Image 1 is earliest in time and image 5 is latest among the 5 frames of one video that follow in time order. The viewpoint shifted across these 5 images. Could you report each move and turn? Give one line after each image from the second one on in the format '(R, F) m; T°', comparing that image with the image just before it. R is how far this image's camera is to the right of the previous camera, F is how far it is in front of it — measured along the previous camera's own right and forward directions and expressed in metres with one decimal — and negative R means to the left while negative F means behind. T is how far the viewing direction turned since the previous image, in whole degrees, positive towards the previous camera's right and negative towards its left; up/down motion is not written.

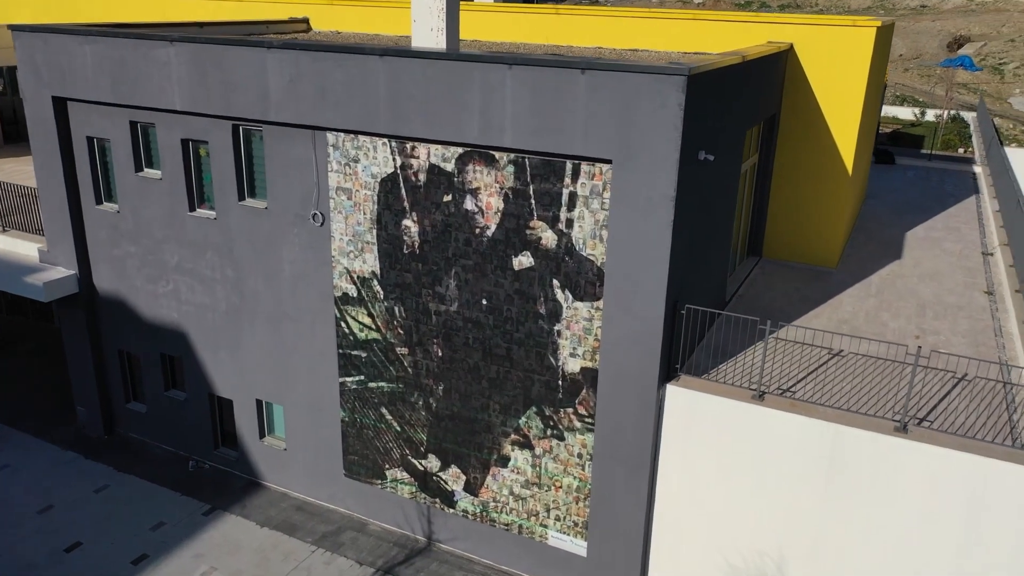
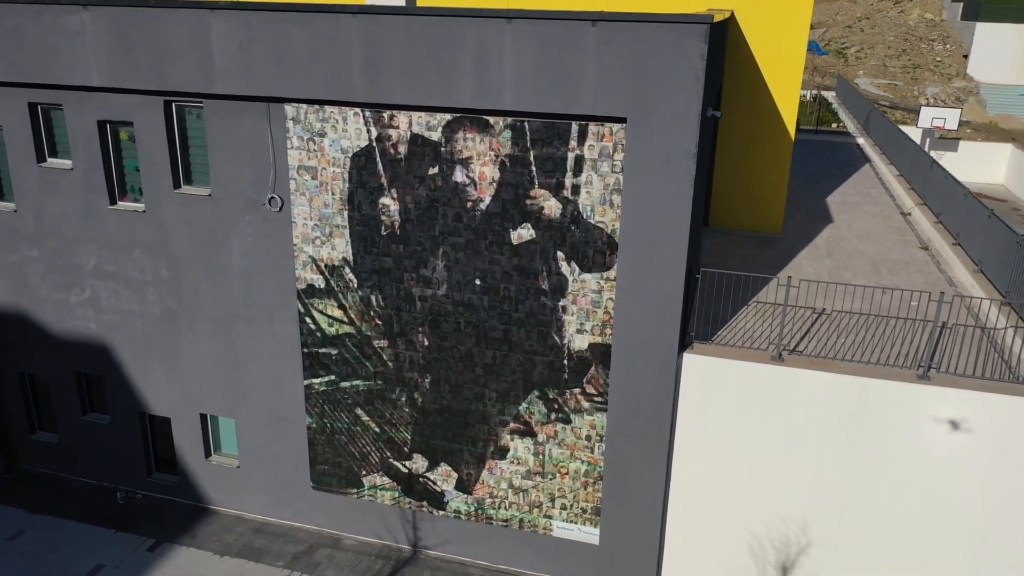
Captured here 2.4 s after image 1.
(-1.6, +0.9) m; +9°
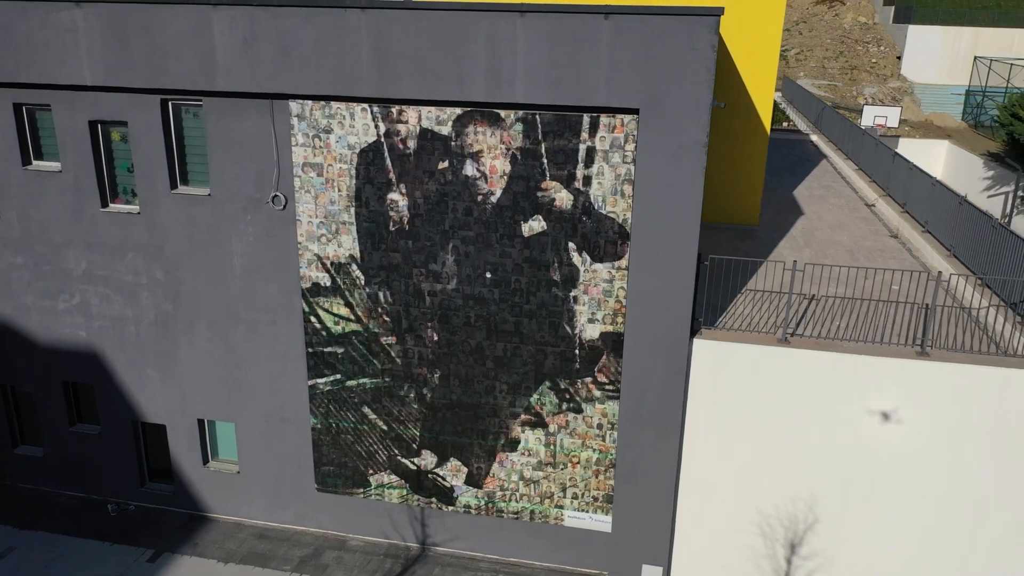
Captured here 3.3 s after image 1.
(-0.8, -0.1) m; +4°
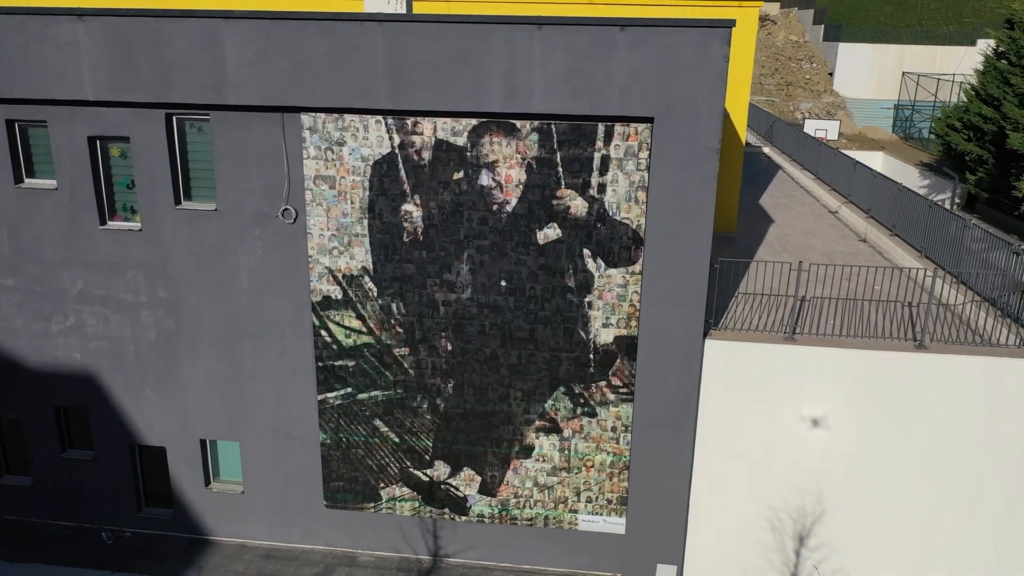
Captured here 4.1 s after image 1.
(-0.9, -0.1) m; +4°
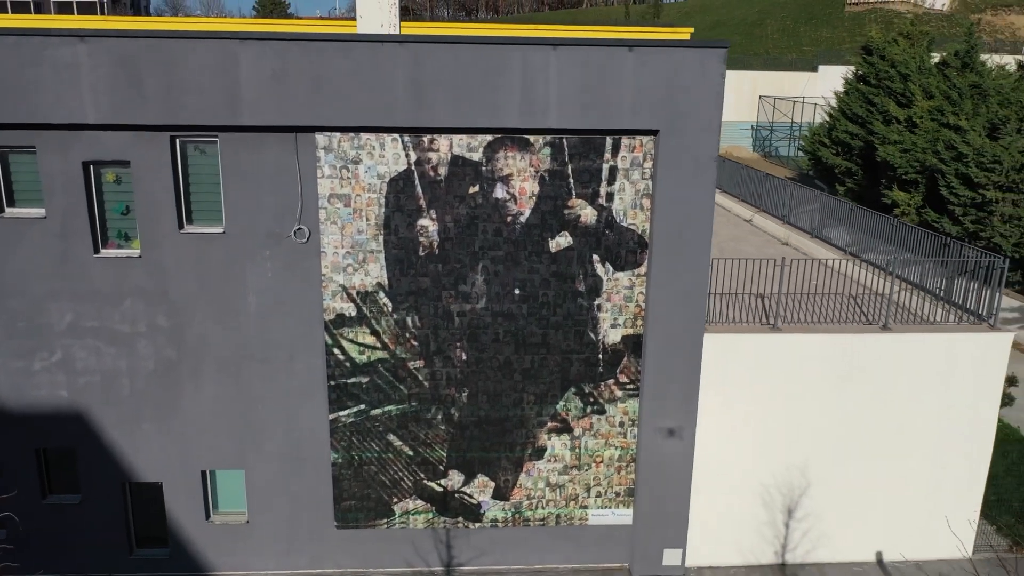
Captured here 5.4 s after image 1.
(-1.9, -0.3) m; +9°
